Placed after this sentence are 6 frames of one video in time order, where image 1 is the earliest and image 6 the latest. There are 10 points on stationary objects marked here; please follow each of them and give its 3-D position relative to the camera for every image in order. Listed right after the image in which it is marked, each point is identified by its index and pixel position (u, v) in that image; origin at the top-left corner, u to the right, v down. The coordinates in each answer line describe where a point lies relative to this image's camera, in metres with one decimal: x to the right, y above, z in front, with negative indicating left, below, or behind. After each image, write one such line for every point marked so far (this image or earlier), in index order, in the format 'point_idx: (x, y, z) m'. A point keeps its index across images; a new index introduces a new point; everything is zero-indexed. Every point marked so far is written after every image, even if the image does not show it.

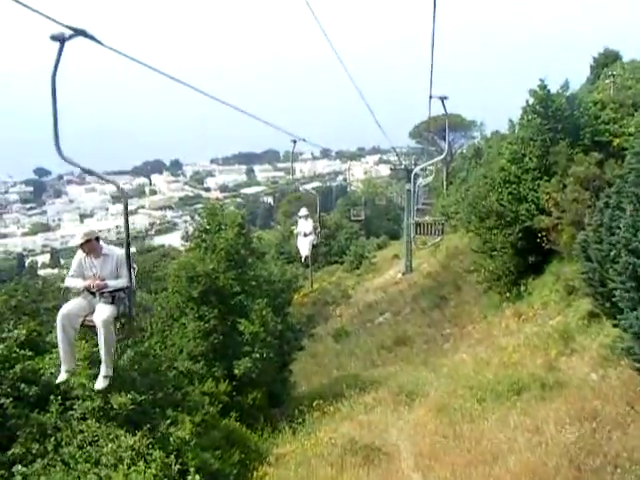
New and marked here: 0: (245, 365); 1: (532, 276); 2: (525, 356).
0: (-1.1, -1.9, +12.7) m
1: (+4.5, -0.8, +18.2) m
2: (+3.1, -1.8, +13.3) m
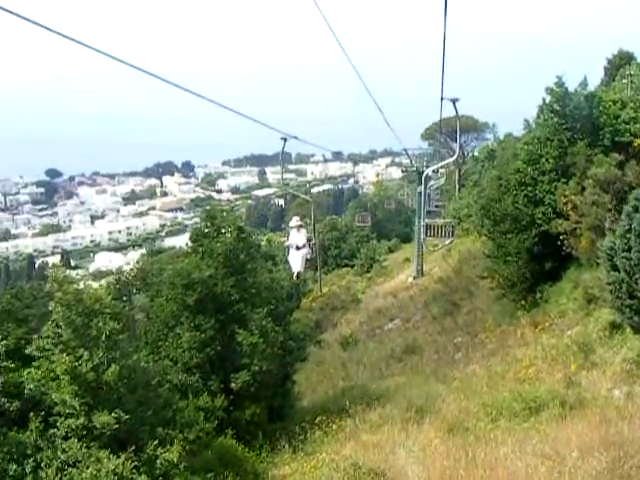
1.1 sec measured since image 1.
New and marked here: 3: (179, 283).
0: (-1.1, -1.9, +11.9) m
1: (+4.6, -0.9, +17.3) m
2: (+3.2, -1.9, +12.4) m
3: (-2.0, -0.6, +12.2) m
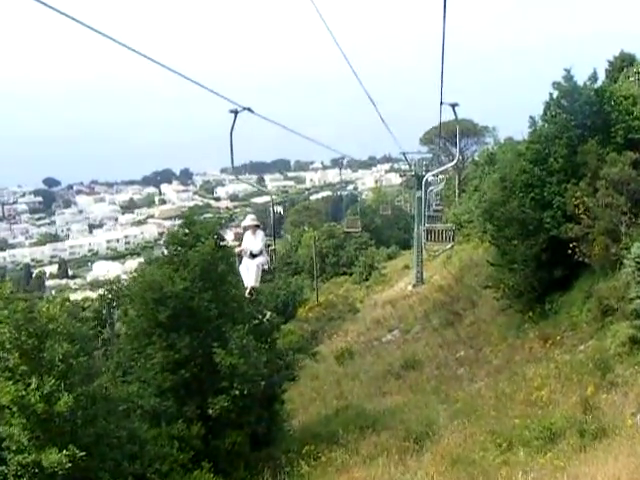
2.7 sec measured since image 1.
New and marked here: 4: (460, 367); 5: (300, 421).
0: (-1.2, -2.0, +10.7) m
1: (+4.4, -1.0, +16.1) m
2: (+3.0, -1.9, +11.2) m
3: (-2.1, -0.7, +11.0) m
4: (+2.6, -2.3, +16.0) m
5: (-0.4, -3.2, +15.4) m
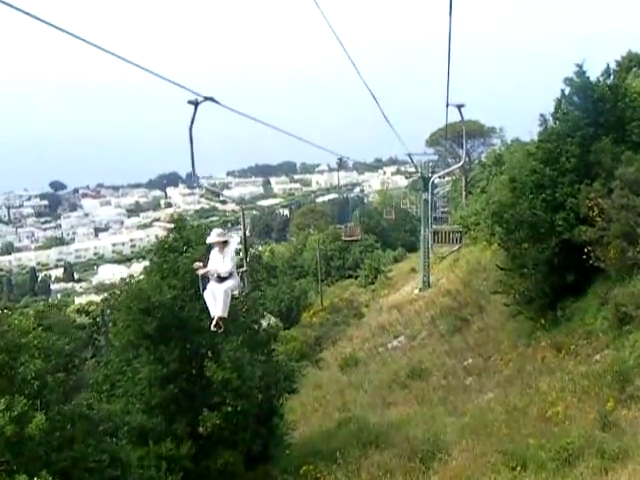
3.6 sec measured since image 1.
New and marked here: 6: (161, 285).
0: (-1.2, -2.1, +10.0) m
1: (+4.5, -1.0, +15.3) m
2: (+3.0, -2.0, +10.4) m
3: (-2.2, -0.8, +10.3) m
4: (+2.6, -2.4, +15.2) m
5: (-0.3, -3.3, +14.7) m
6: (-1.9, -0.5, +10.4) m
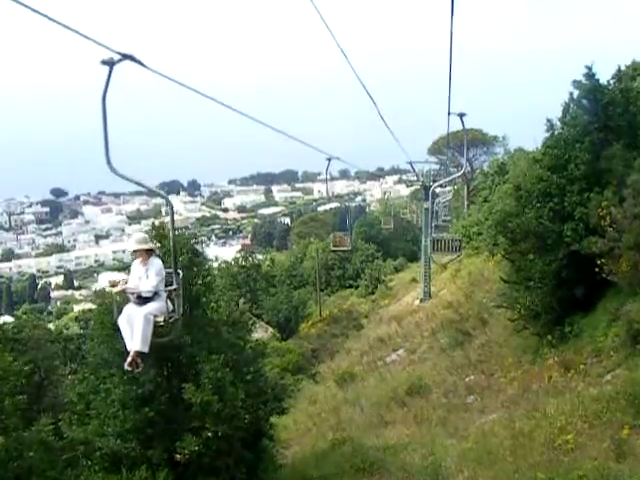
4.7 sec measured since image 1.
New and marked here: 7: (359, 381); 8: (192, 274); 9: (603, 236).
0: (-1.4, -2.2, +9.1) m
1: (+4.4, -1.2, +14.5) m
2: (+2.9, -2.1, +9.6) m
3: (-2.3, -0.9, +9.5) m
4: (+2.5, -2.6, +14.4) m
5: (-0.5, -3.4, +13.9) m
6: (-2.0, -0.6, +9.6) m
7: (+0.9, -3.2, +19.7) m
8: (-1.5, -0.4, +10.0) m
9: (+4.3, +0.1, +13.3) m
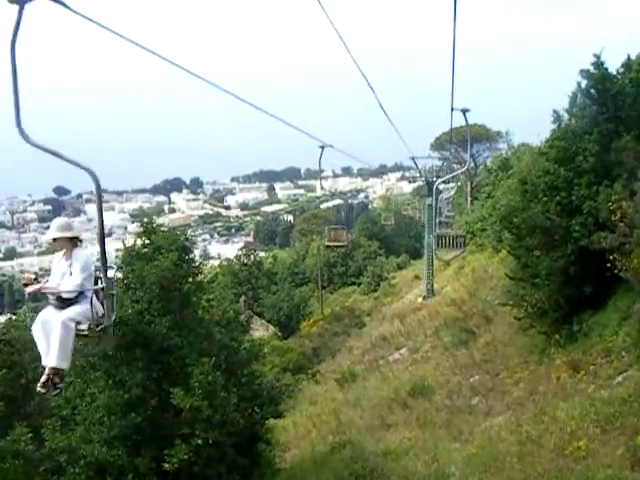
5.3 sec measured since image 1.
0: (-1.4, -2.2, +8.6) m
1: (+4.3, -1.2, +14.0) m
2: (+2.9, -2.1, +9.1) m
3: (-2.3, -0.9, +9.0) m
4: (+2.5, -2.5, +13.9) m
5: (-0.5, -3.4, +13.4) m
6: (-2.0, -0.6, +9.1) m
7: (+0.9, -3.1, +19.2) m
8: (-1.5, -0.3, +9.5) m
9: (+4.3, +0.1, +12.8) m
